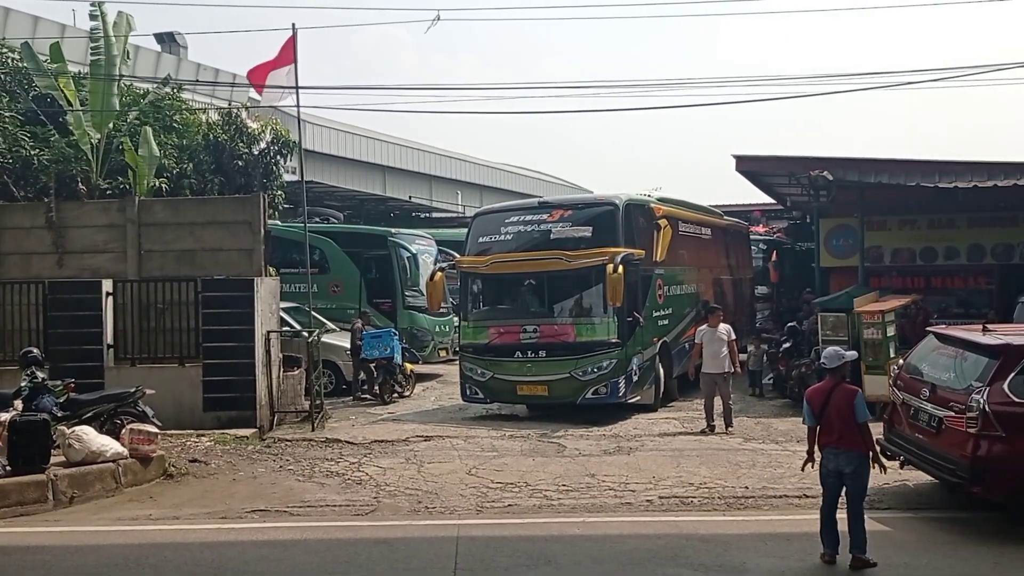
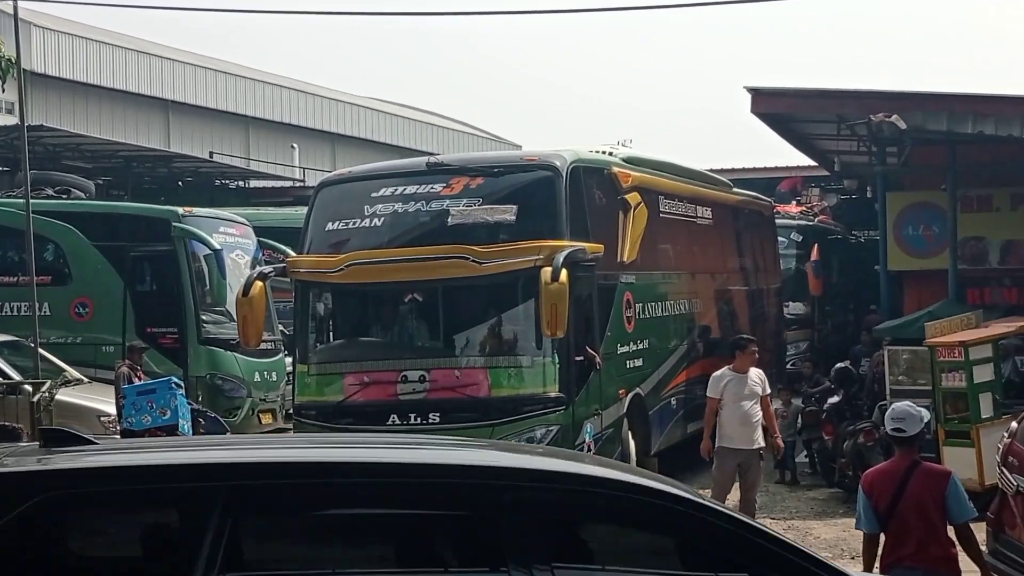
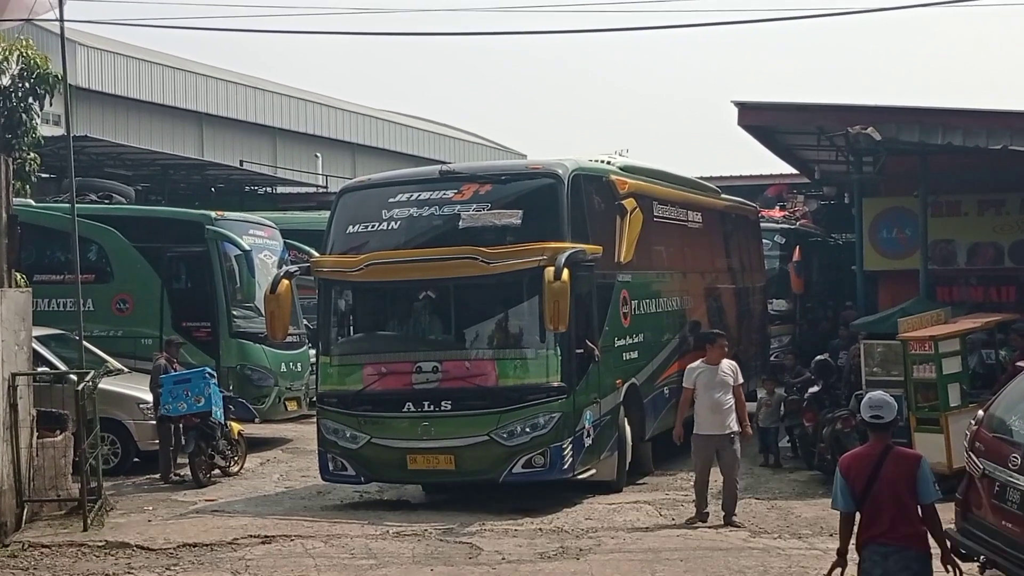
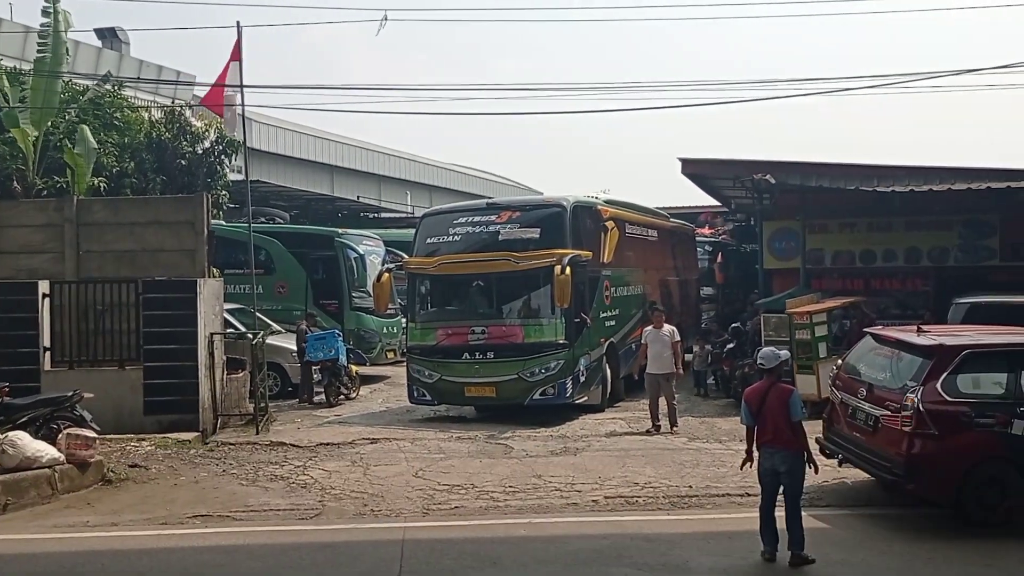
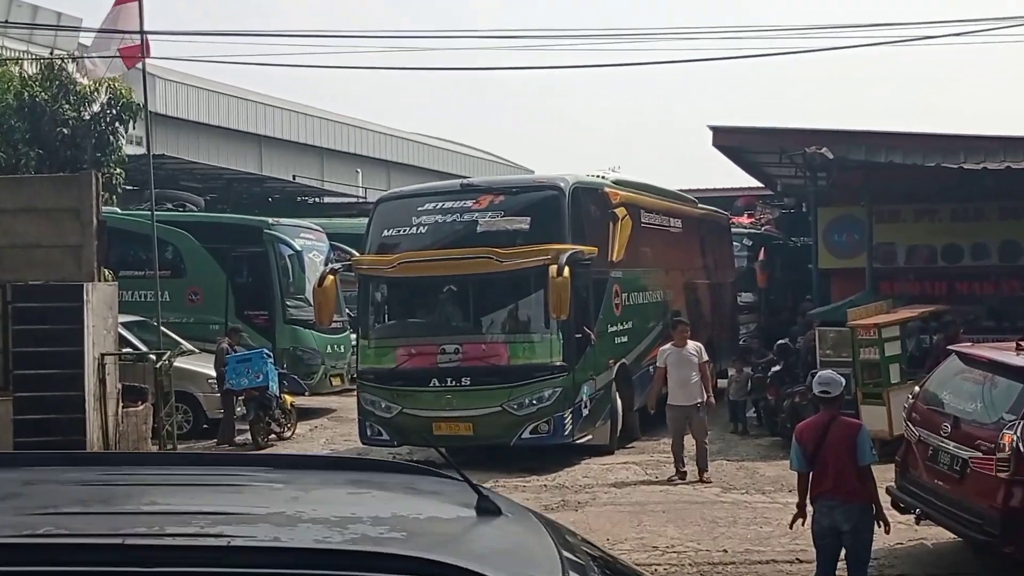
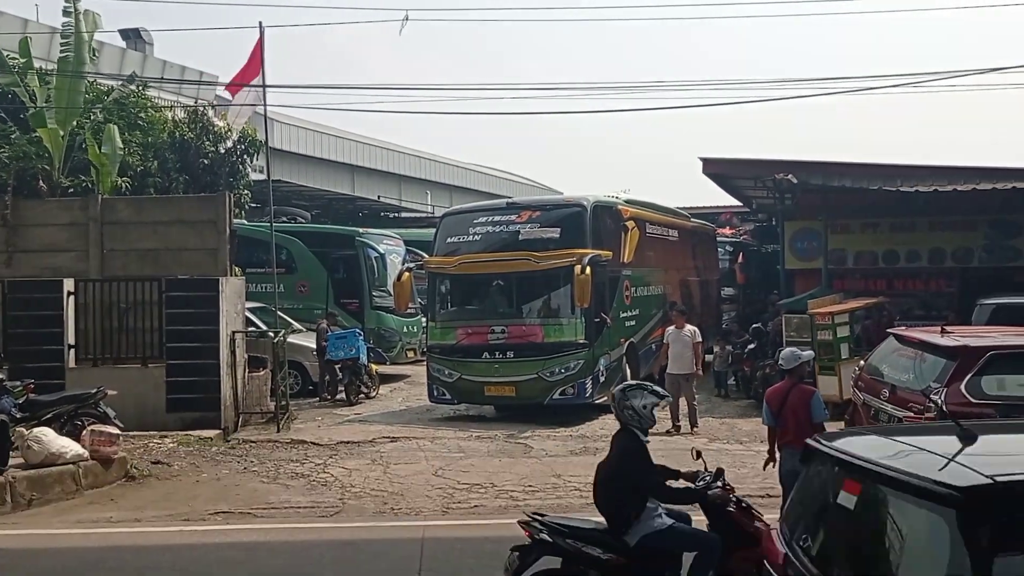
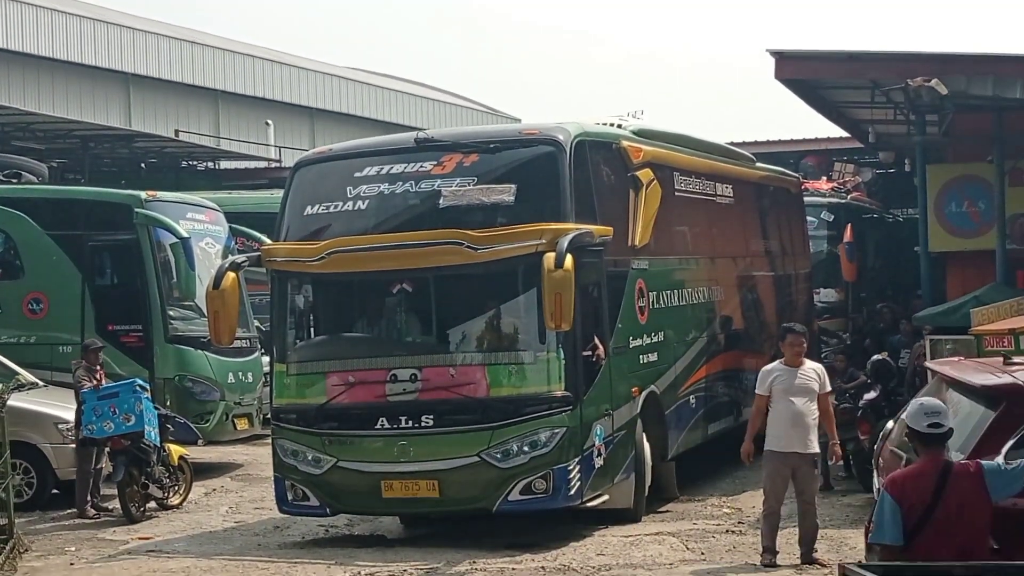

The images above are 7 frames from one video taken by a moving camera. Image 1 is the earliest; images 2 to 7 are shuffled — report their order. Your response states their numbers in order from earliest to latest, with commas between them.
6, 4, 5, 3, 2, 7
